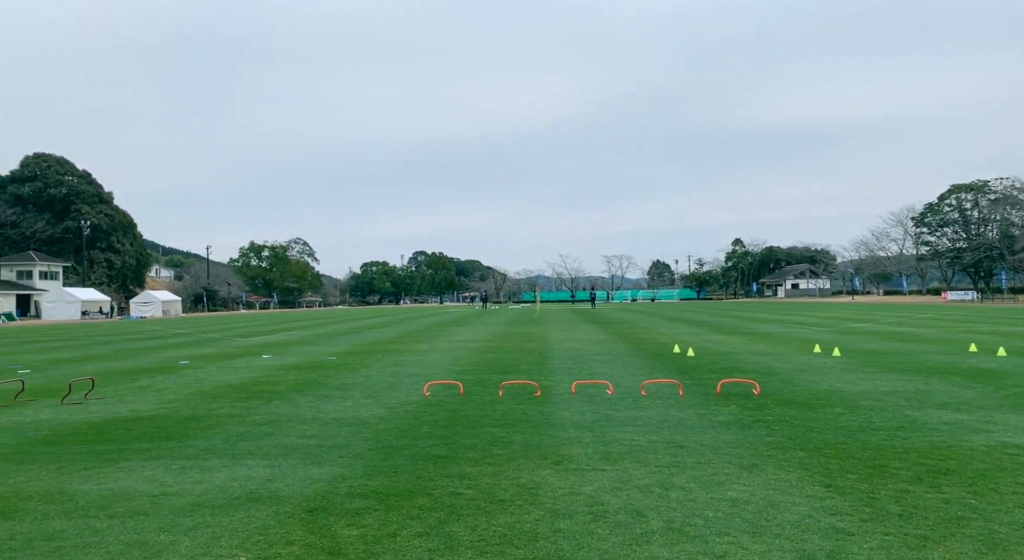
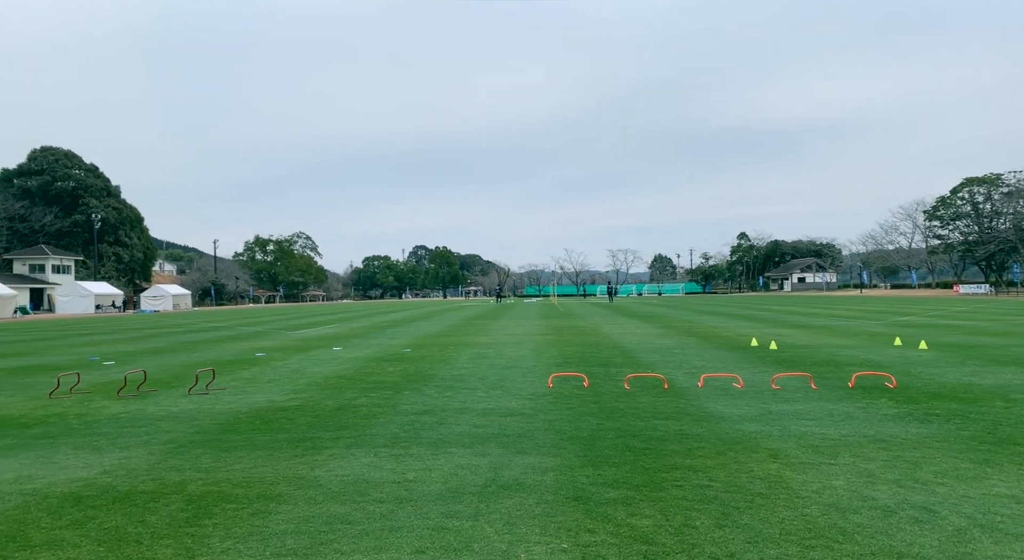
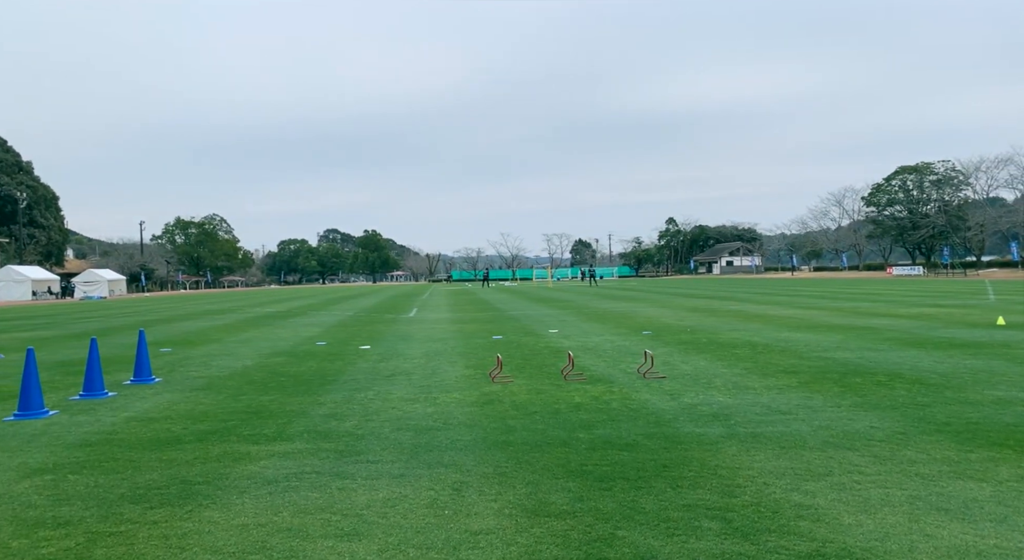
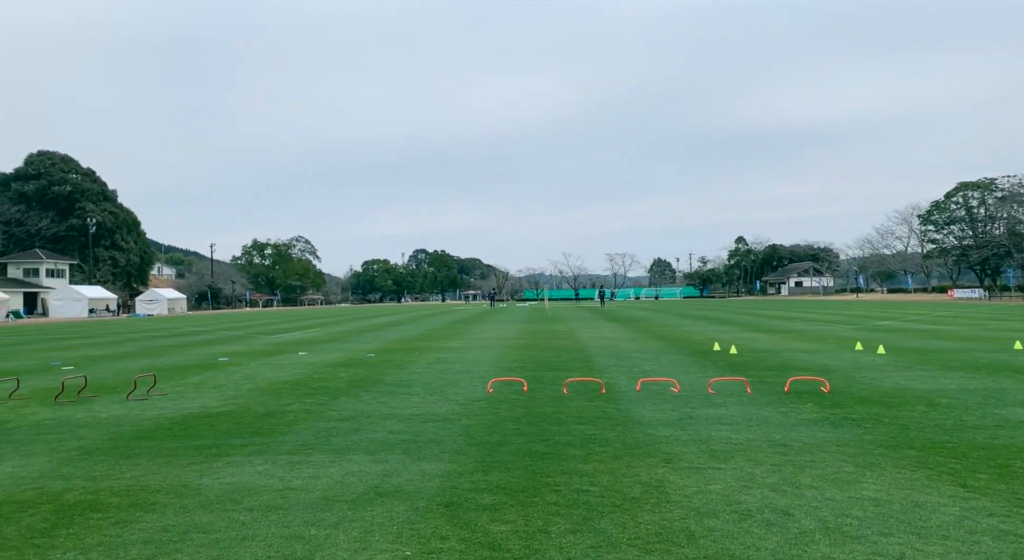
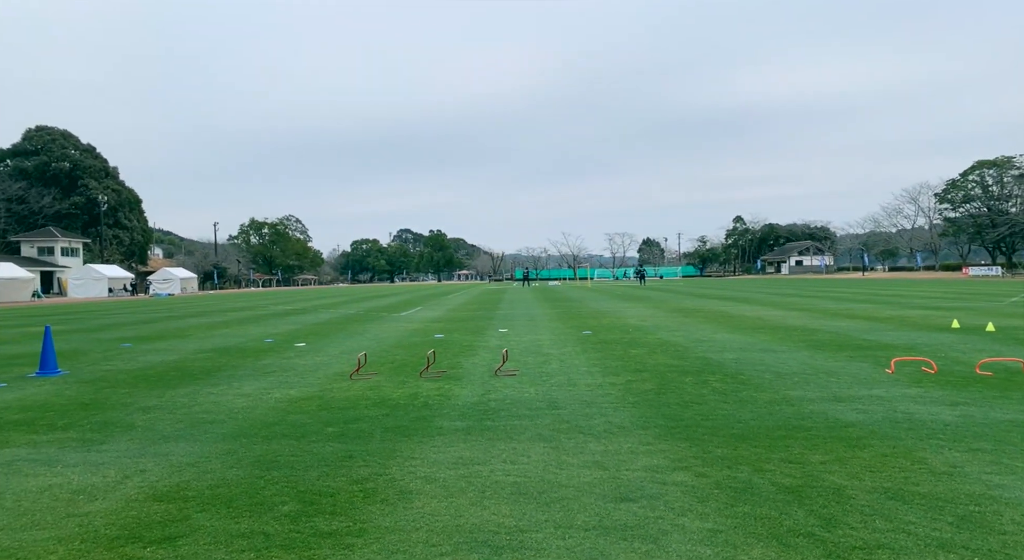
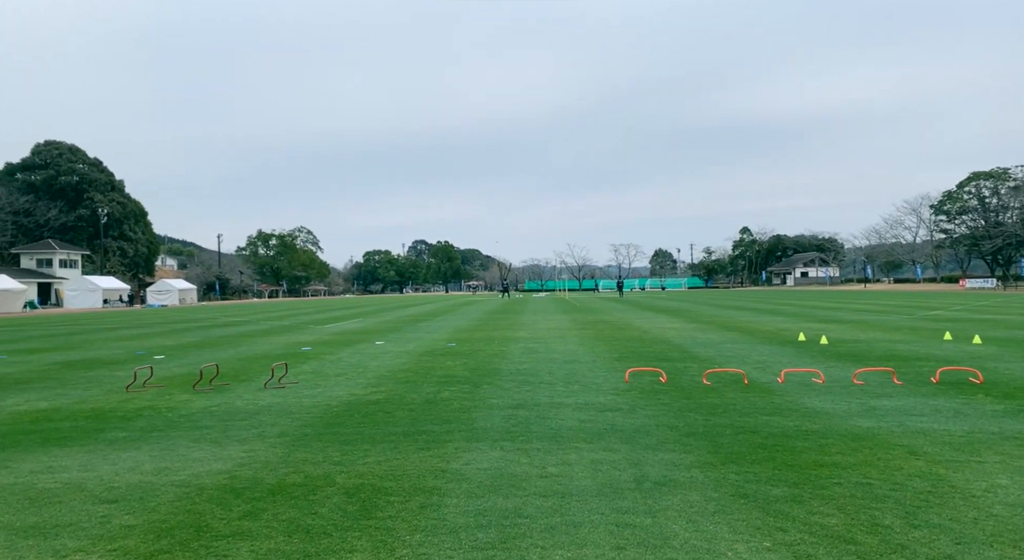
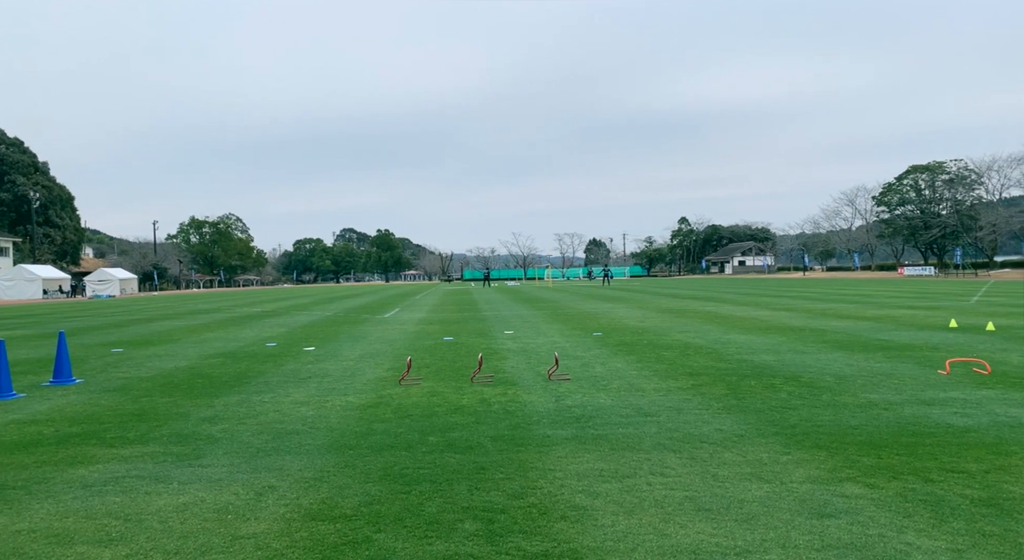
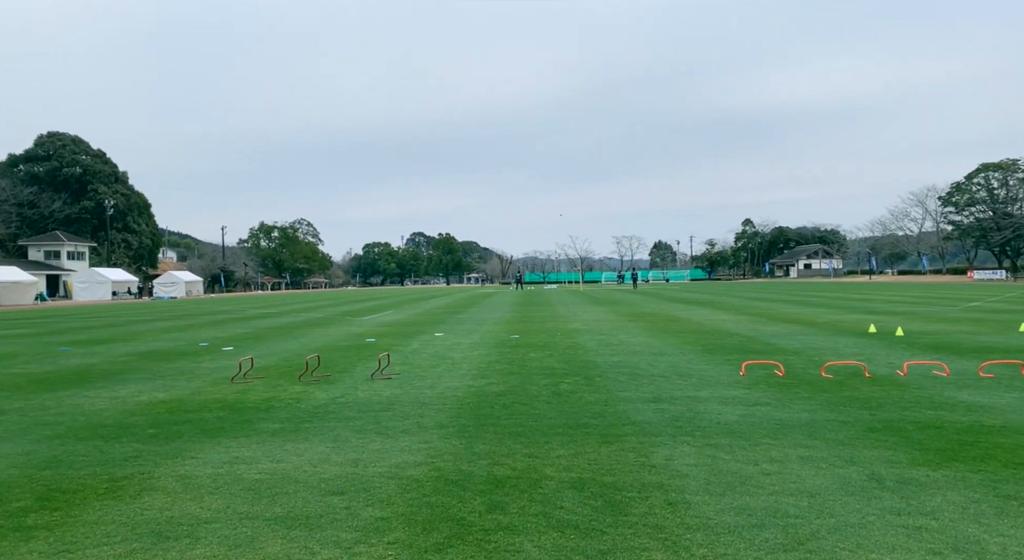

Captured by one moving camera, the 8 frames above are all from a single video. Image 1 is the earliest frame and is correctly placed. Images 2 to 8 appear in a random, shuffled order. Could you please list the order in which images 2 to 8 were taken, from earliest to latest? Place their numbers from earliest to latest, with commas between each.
4, 2, 6, 8, 5, 7, 3
